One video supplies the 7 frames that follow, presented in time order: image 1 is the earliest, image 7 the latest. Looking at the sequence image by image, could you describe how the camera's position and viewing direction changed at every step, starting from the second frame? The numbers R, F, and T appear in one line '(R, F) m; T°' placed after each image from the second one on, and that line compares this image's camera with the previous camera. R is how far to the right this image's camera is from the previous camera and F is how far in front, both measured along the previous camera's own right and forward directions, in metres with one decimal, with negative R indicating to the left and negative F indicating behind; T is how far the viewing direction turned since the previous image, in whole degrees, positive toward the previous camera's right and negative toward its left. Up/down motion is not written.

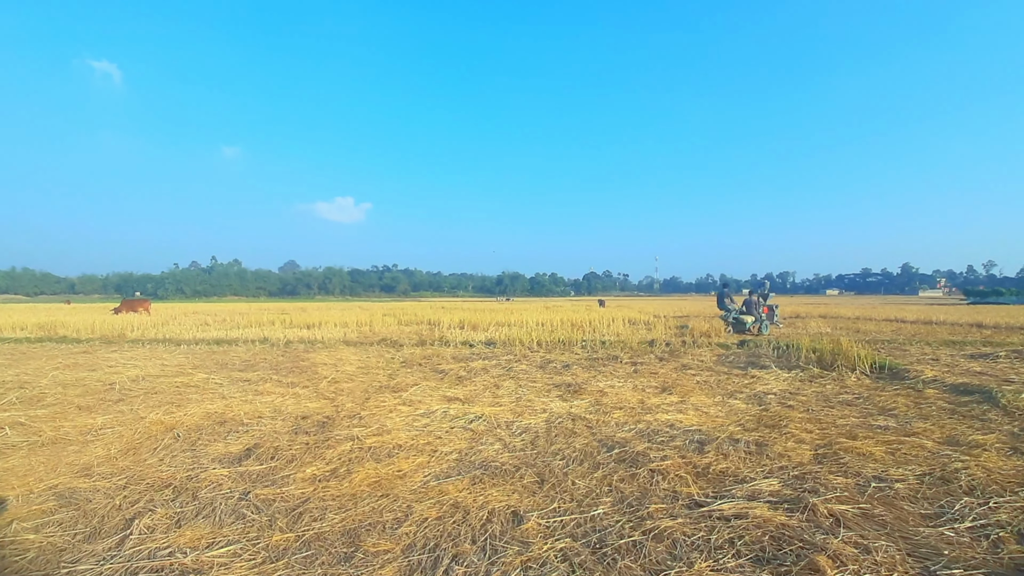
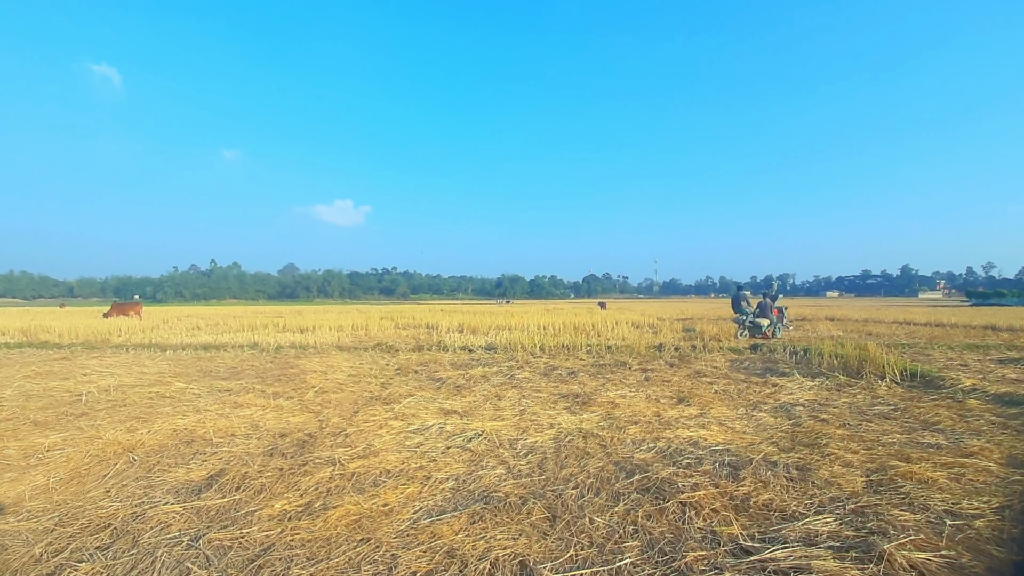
(0.0, +0.6) m; 0°
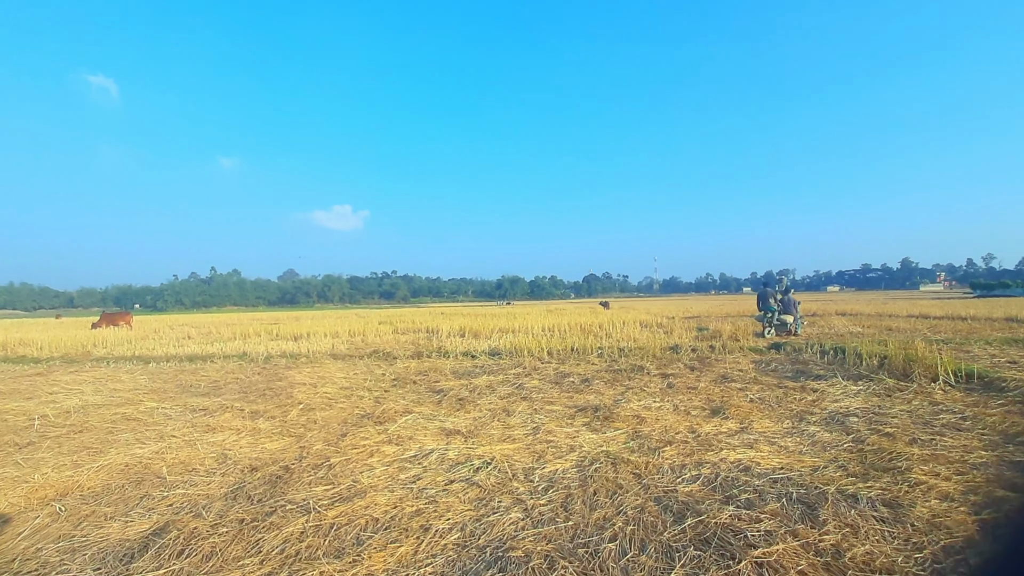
(-0.1, +0.8) m; 0°
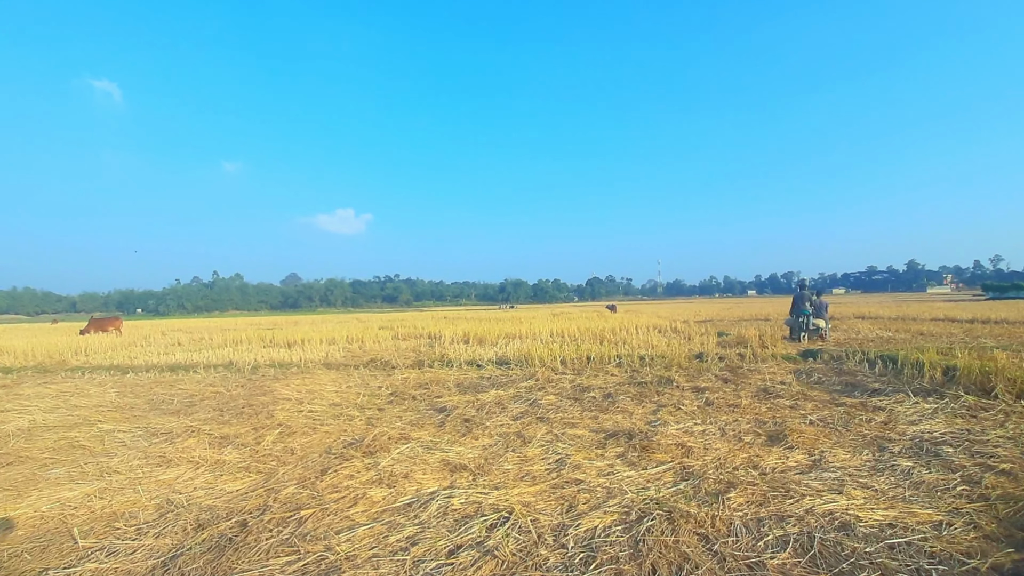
(-0.1, +0.9) m; 0°
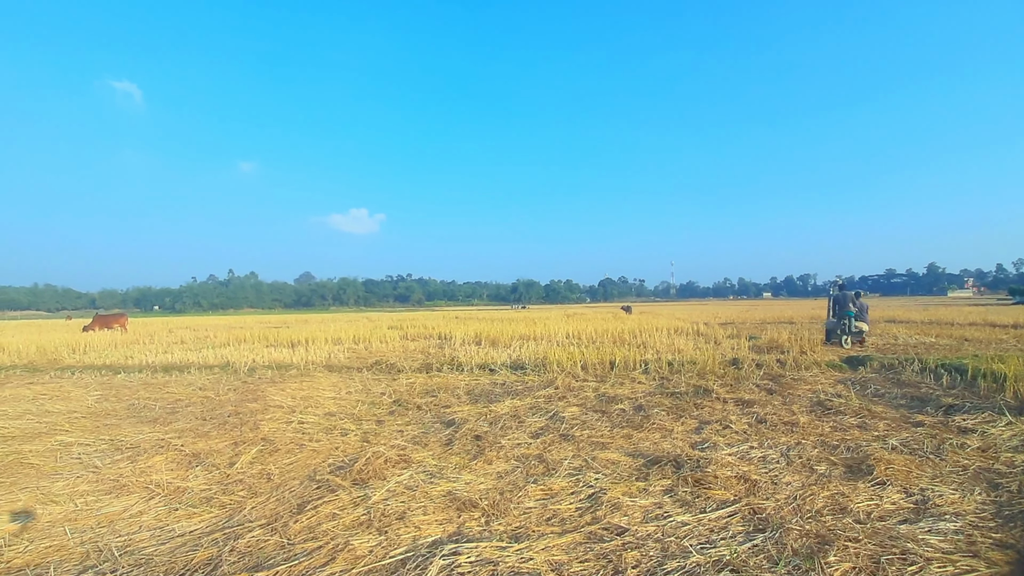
(-0.1, +0.8) m; -1°
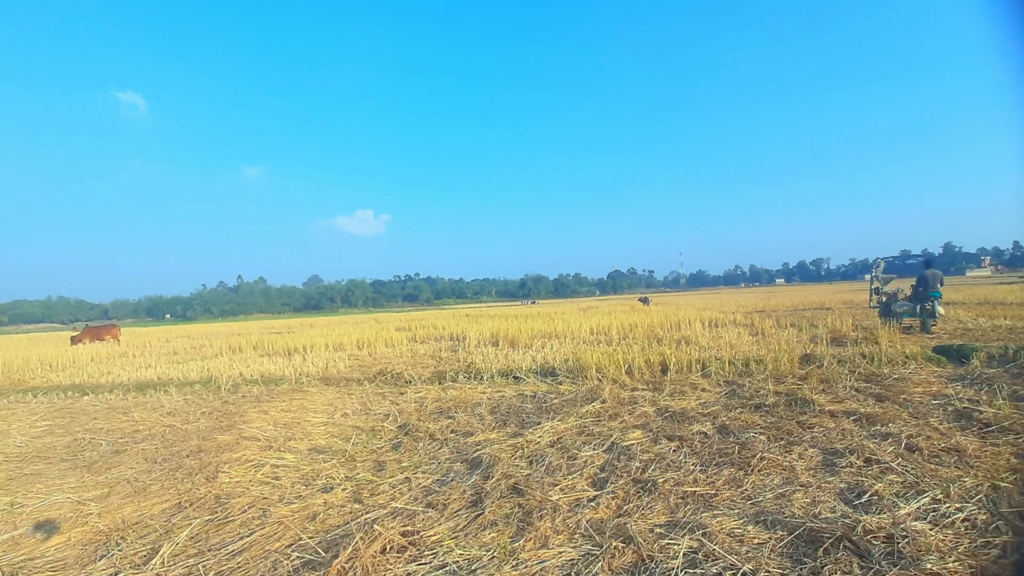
(-0.3, +1.5) m; -1°
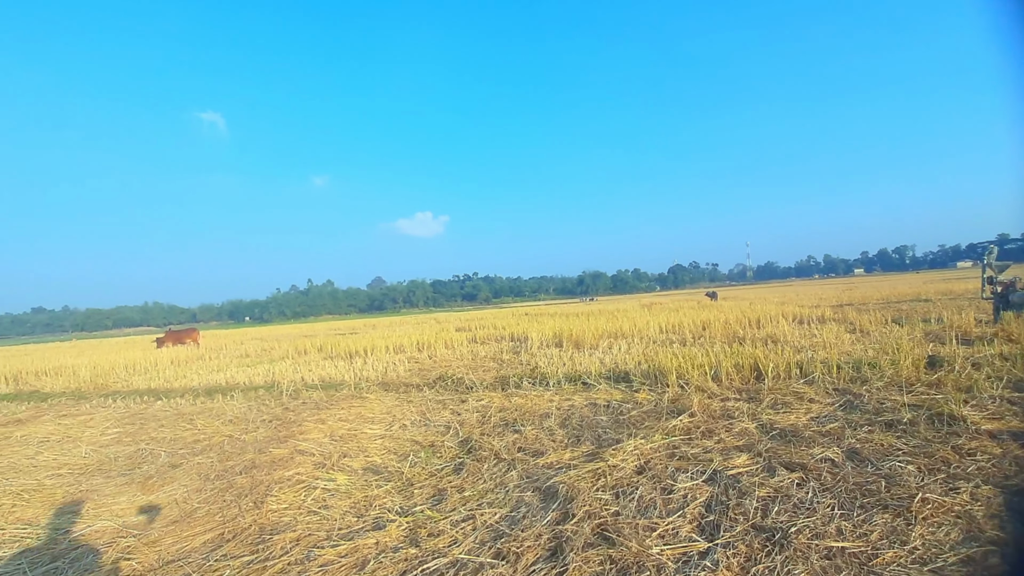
(-0.1, +0.6) m; -7°
